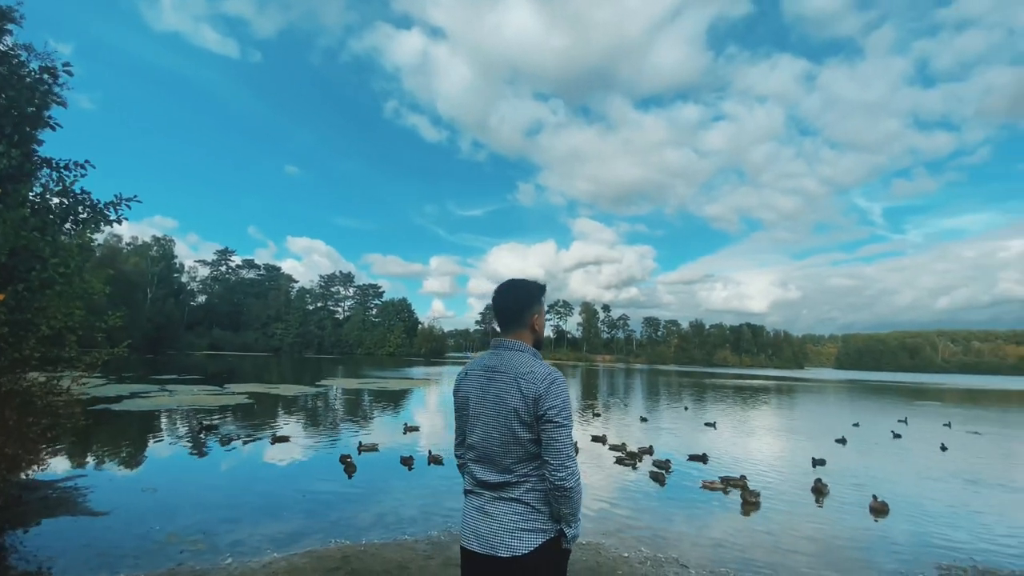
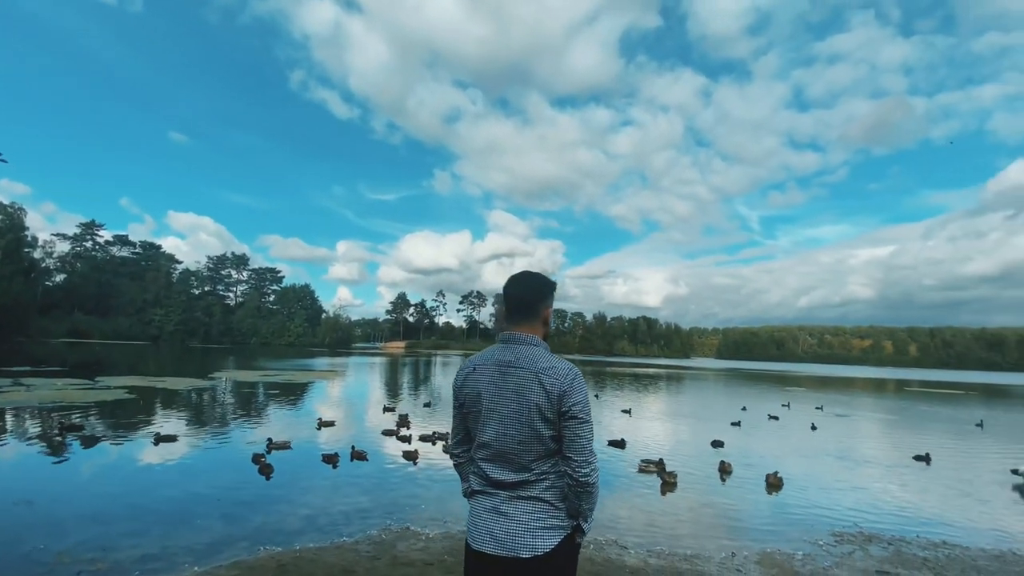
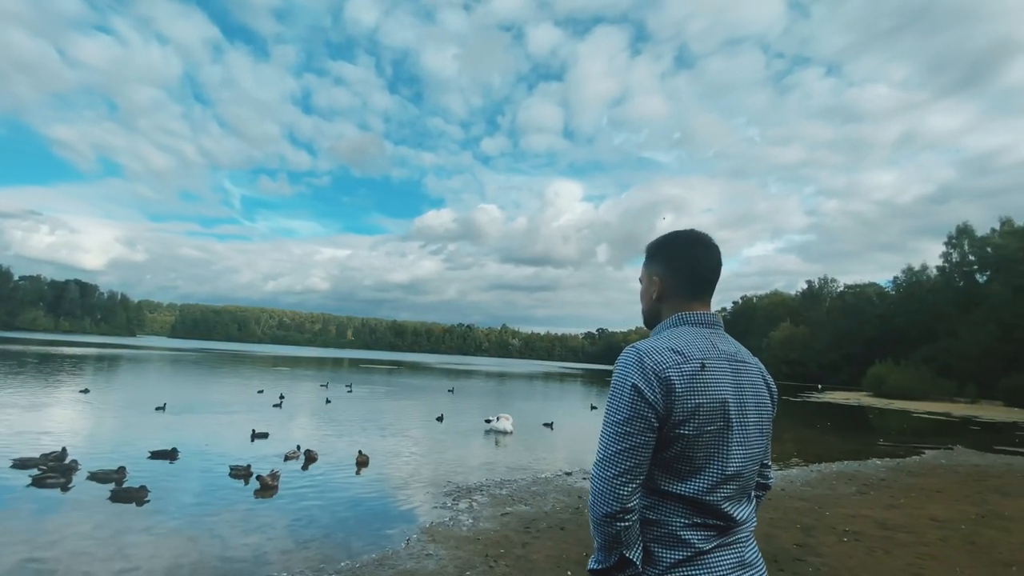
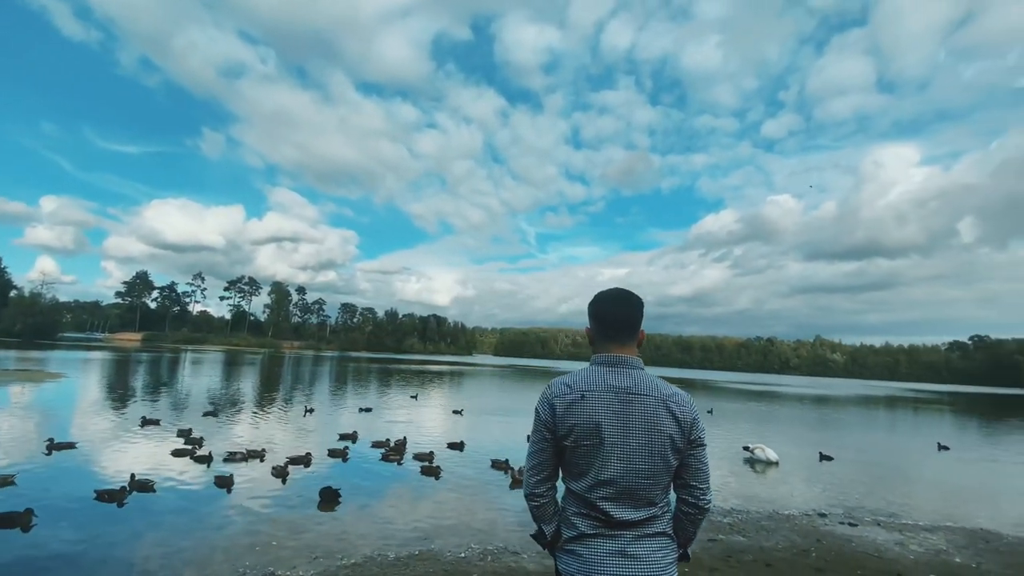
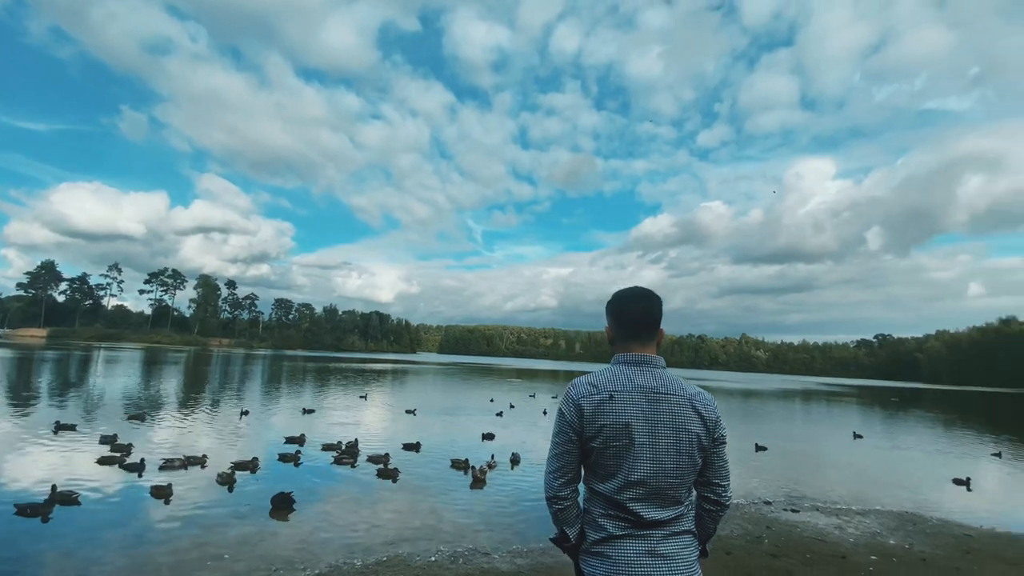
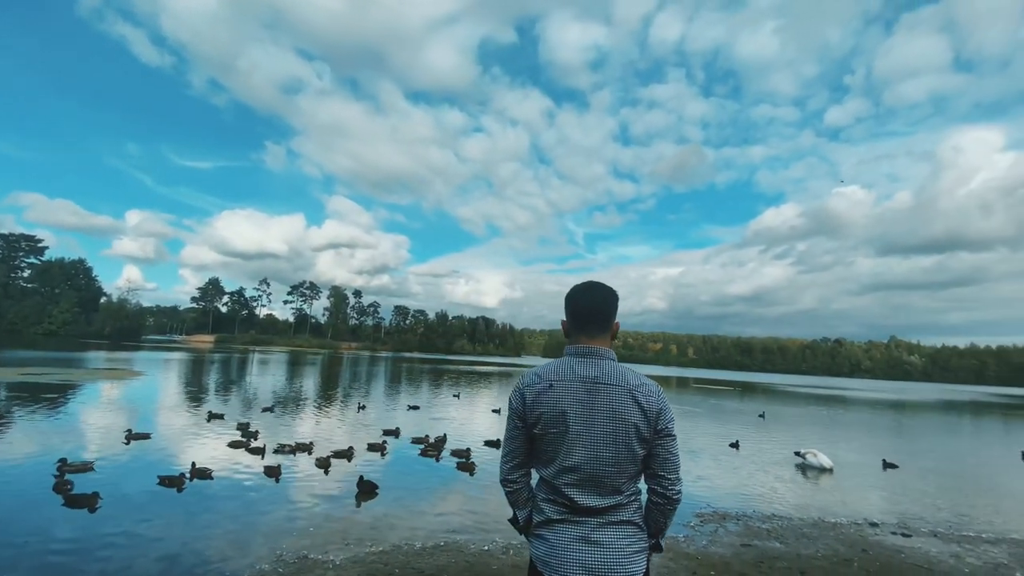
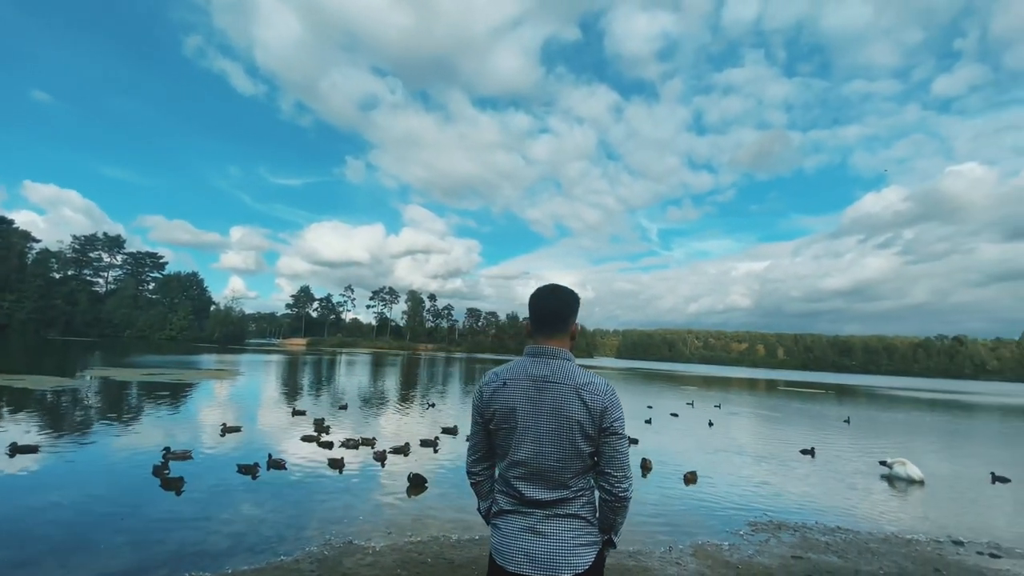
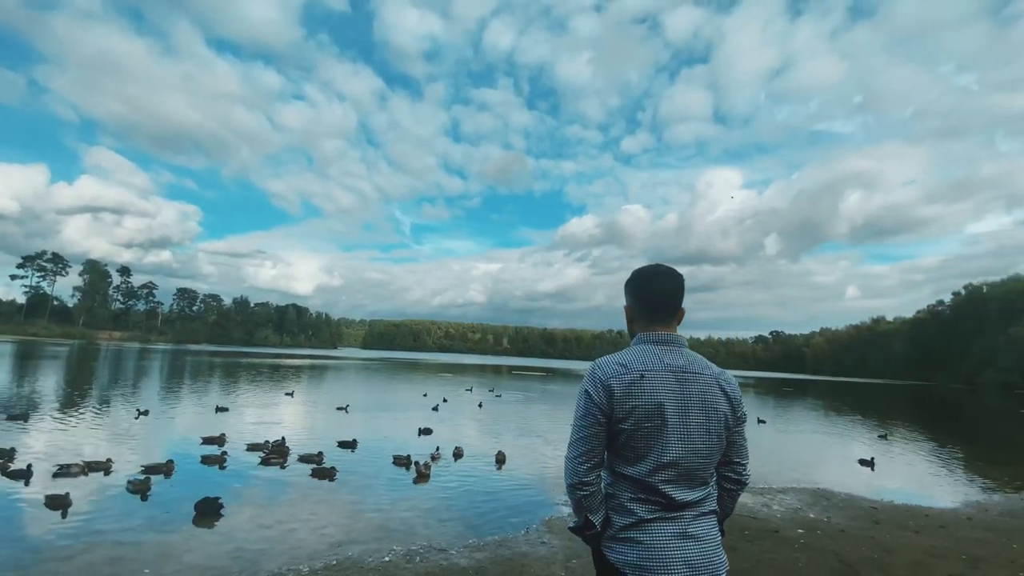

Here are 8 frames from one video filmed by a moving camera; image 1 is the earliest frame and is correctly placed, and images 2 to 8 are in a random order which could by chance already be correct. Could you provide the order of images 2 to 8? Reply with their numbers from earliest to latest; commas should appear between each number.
2, 7, 6, 4, 5, 8, 3
